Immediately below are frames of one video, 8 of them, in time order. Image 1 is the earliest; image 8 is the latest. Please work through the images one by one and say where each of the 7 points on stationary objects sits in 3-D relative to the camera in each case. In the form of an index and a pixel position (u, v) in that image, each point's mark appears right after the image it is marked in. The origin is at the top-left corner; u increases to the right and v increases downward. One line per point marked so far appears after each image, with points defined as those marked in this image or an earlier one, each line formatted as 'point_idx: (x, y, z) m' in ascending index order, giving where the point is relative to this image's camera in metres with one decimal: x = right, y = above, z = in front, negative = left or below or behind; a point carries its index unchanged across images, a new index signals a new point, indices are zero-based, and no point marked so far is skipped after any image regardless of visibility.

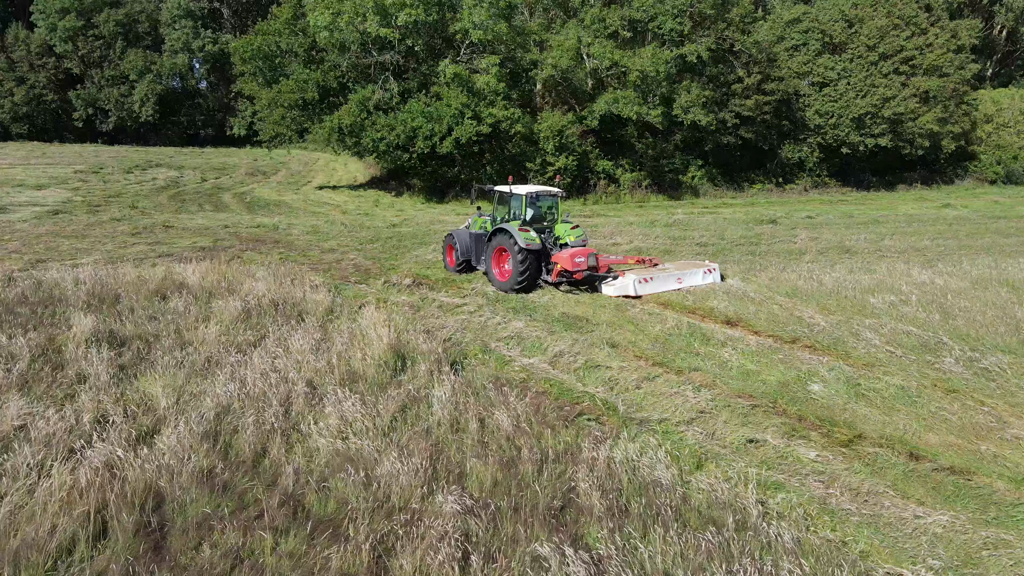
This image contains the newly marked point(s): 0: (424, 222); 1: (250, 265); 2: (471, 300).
0: (-1.7, +1.3, +14.7) m
1: (-3.3, +0.3, +9.4) m
2: (-0.5, -0.1, +8.2) m
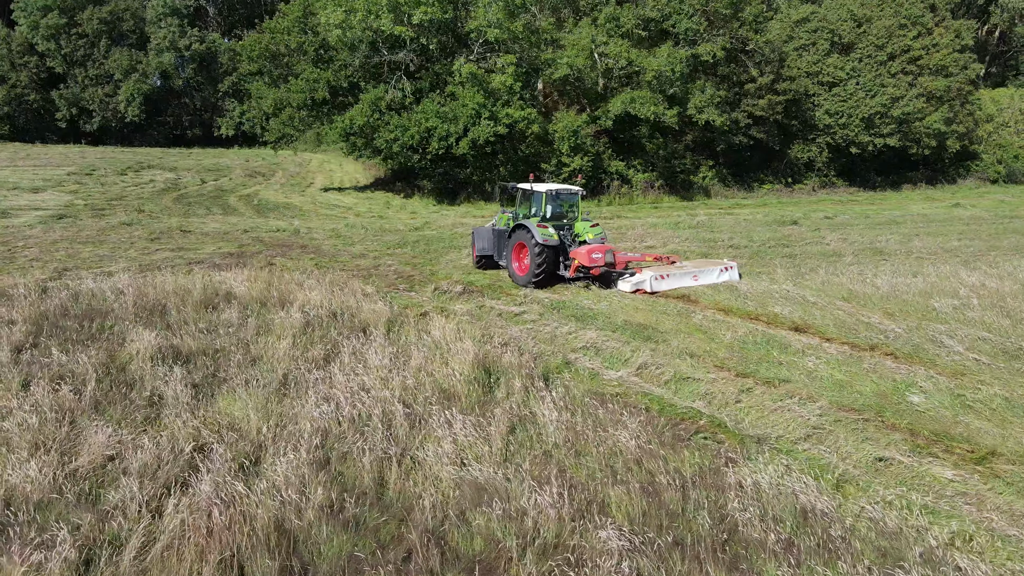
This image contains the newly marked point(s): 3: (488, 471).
0: (-1.3, +1.2, +14.3) m
1: (-2.7, +0.2, +9.1) m
2: (+0.2, -0.2, +7.9) m
3: (-0.1, -1.0, +4.0) m
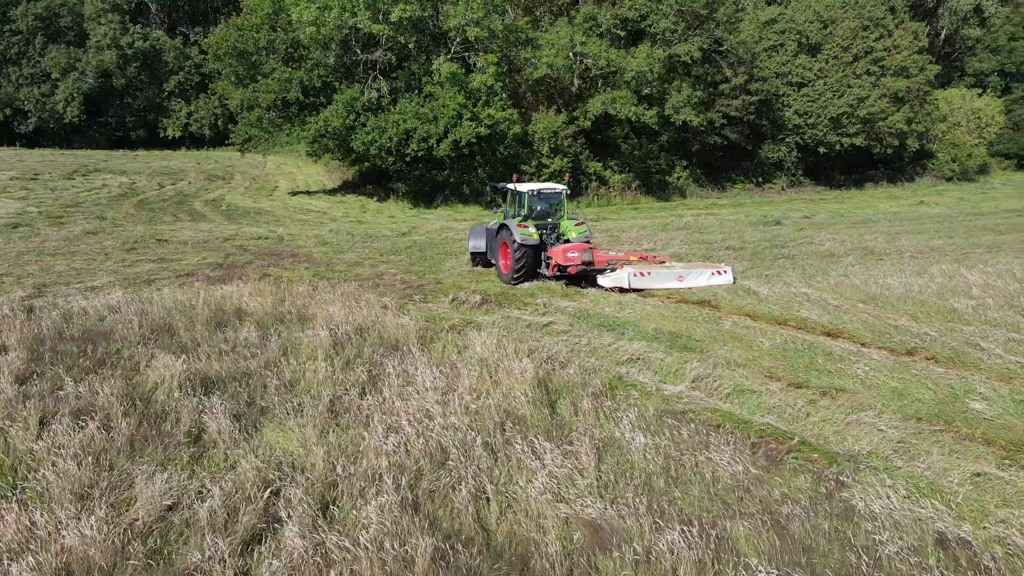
0: (-1.5, +1.1, +13.9) m
1: (-2.5, +0.1, +8.5) m
2: (+0.4, -0.3, +7.6) m
3: (+0.4, -1.1, +3.7) m
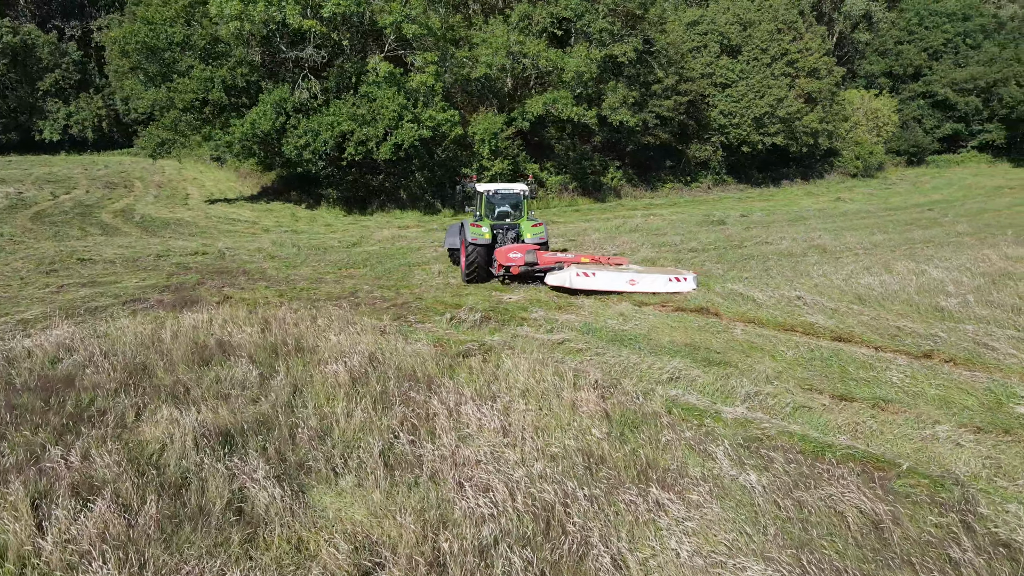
0: (-2.3, +0.9, +13.1) m
1: (-2.6, -0.2, +7.6) m
2: (+0.5, -0.4, +7.1) m
3: (+1.1, -1.2, +3.2) m
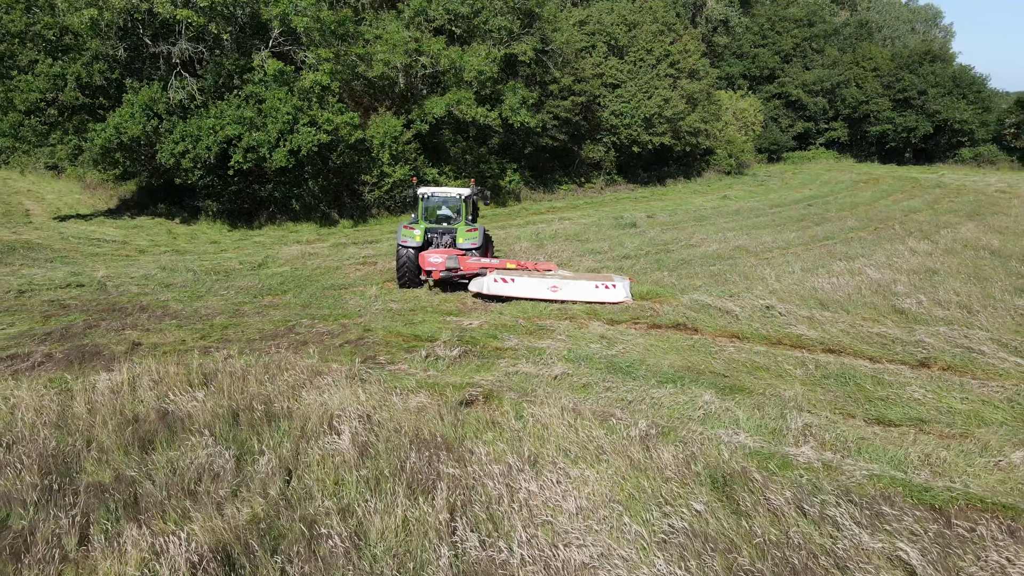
0: (-3.5, +0.5, +11.6) m
1: (-2.7, -0.6, +6.2) m
2: (+0.4, -0.7, +6.3) m
3: (+1.7, -1.4, +2.6) m
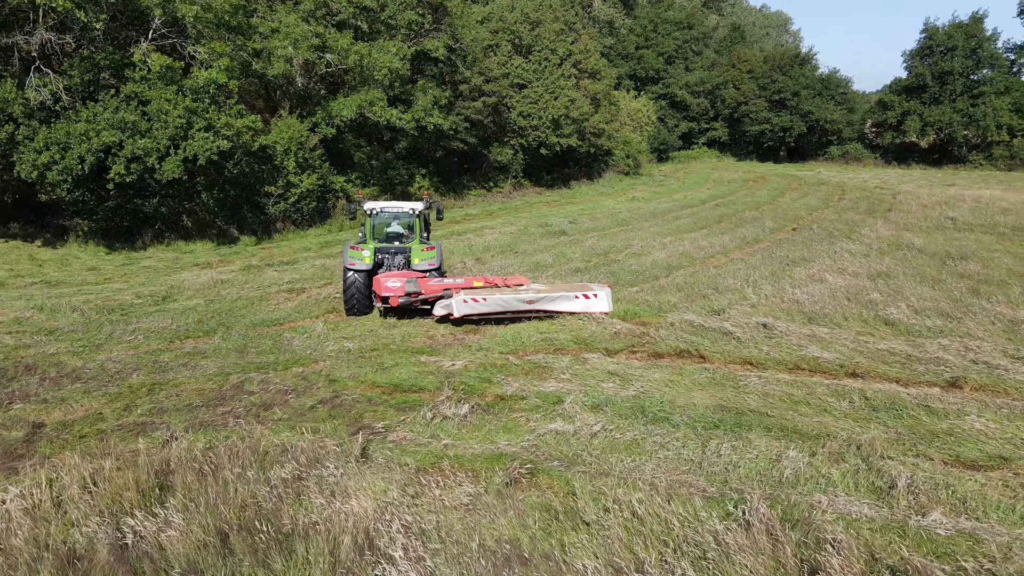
0: (-4.3, +0.1, +9.9) m
1: (-2.5, -1.0, +4.7) m
2: (+0.6, -0.9, +5.3) m
3: (+2.5, -1.6, +1.9) m
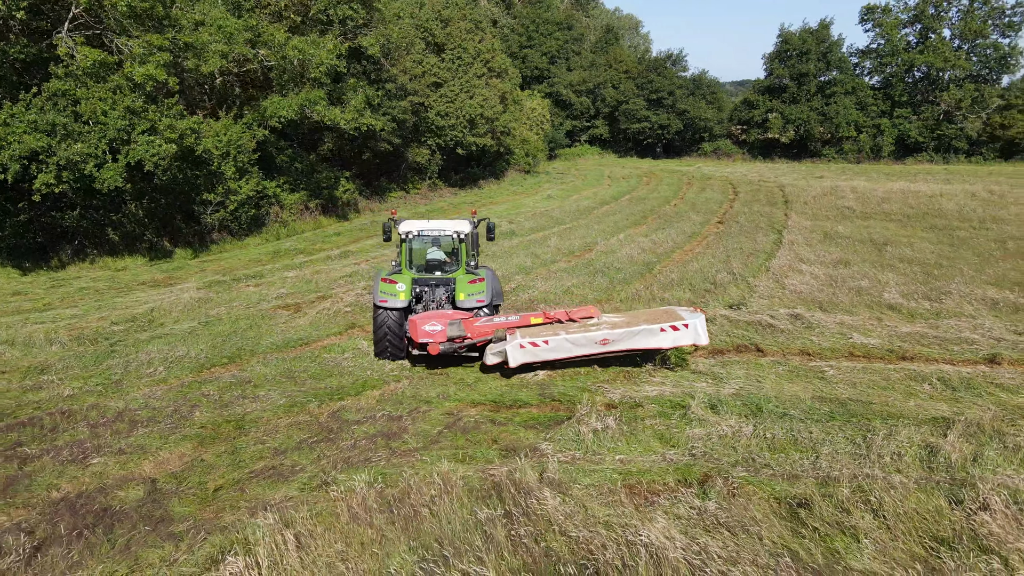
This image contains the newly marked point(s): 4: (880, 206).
0: (-4.1, -0.2, +8.9) m
1: (-1.4, -1.1, +4.1) m
2: (+1.6, -1.0, +5.3) m
3: (+4.1, -1.5, +2.3) m
4: (+9.8, +2.2, +19.8) m
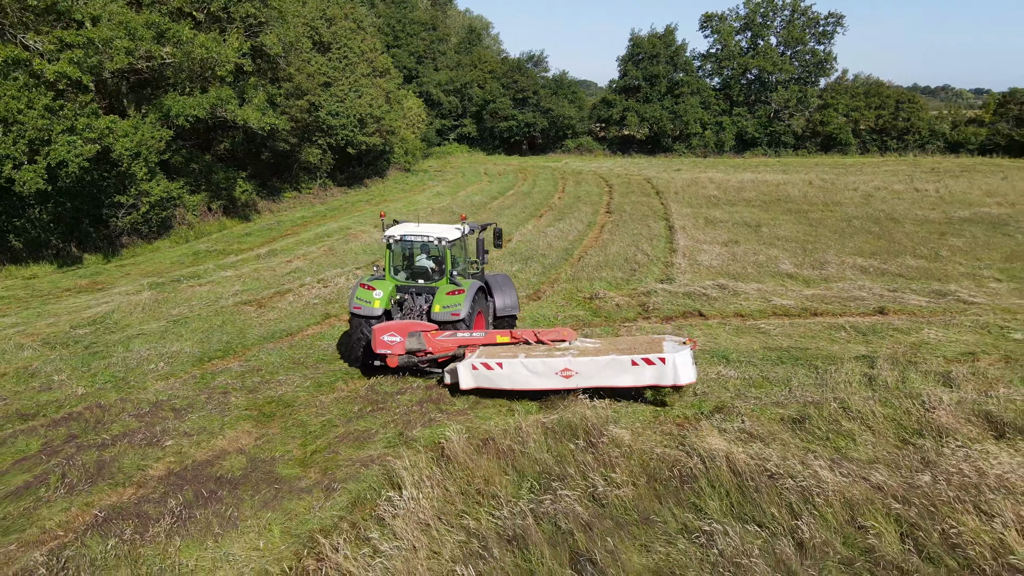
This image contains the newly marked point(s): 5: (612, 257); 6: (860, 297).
0: (-4.6, -0.2, +8.7) m
1: (-0.9, -1.0, +4.6) m
2: (+1.7, -0.7, +6.3) m
3: (+4.9, -1.1, +3.9) m
4: (+6.8, +2.8, +22.1) m
5: (+1.6, +0.5, +11.8) m
6: (+4.2, -0.1, +9.0) m
